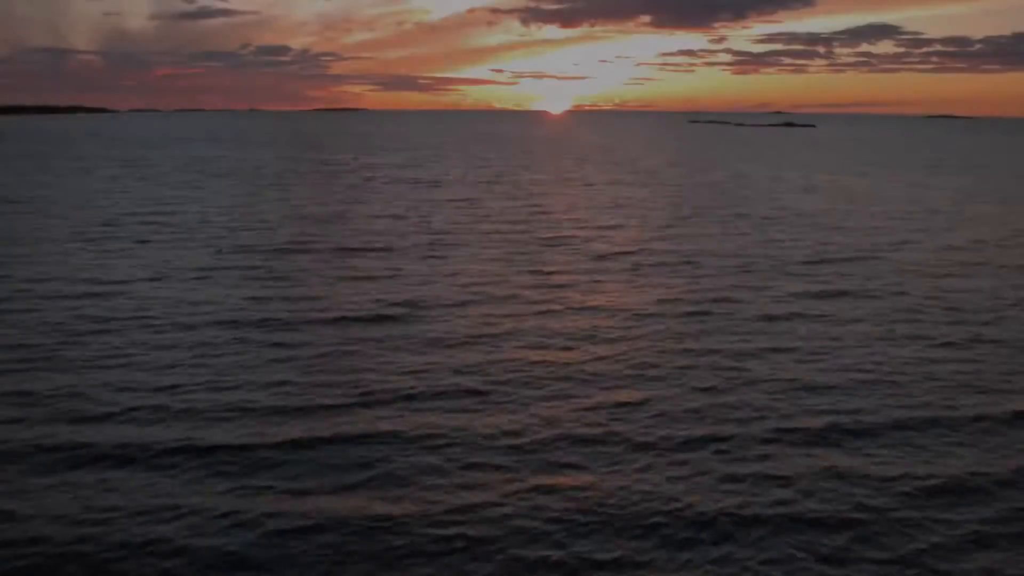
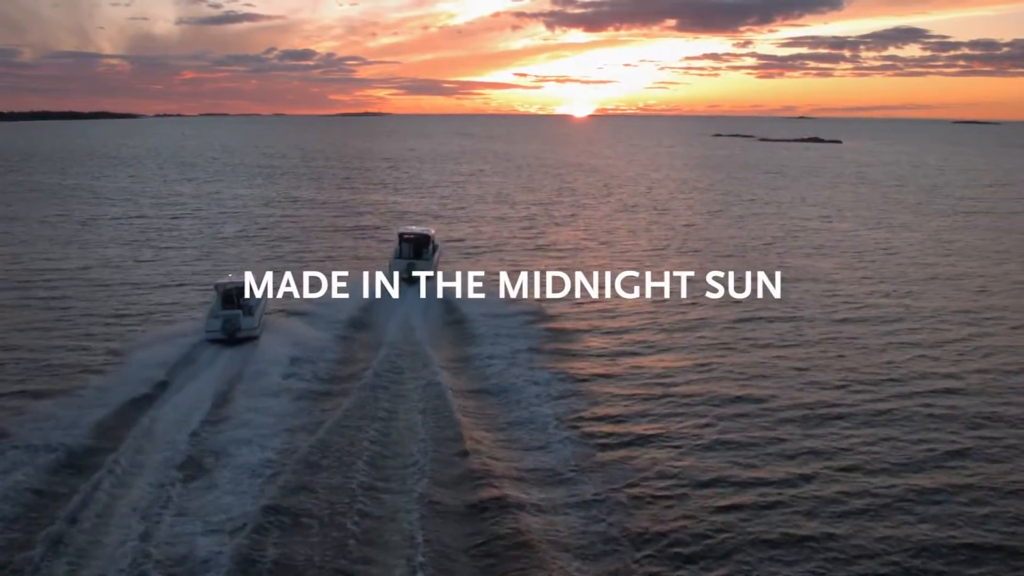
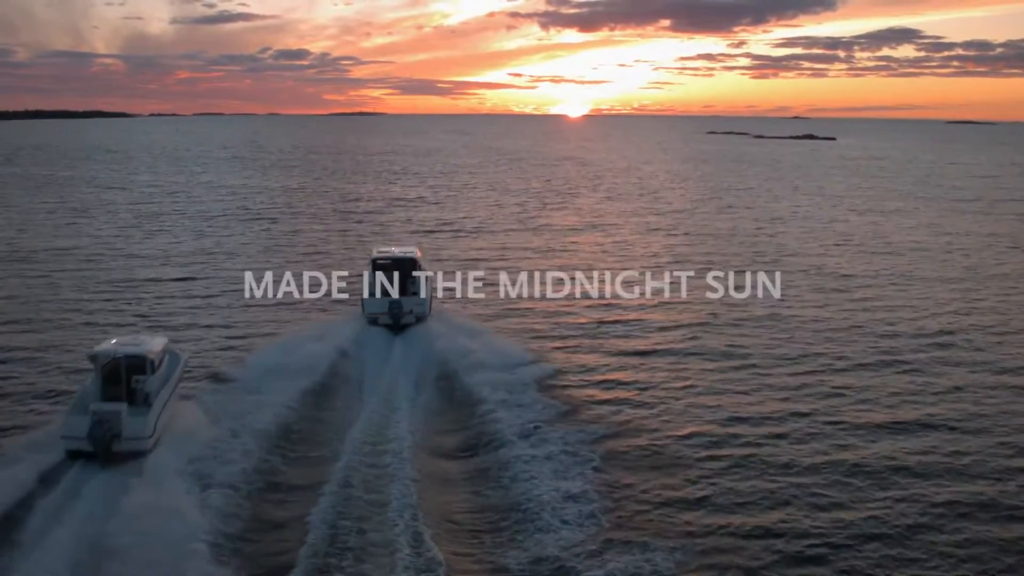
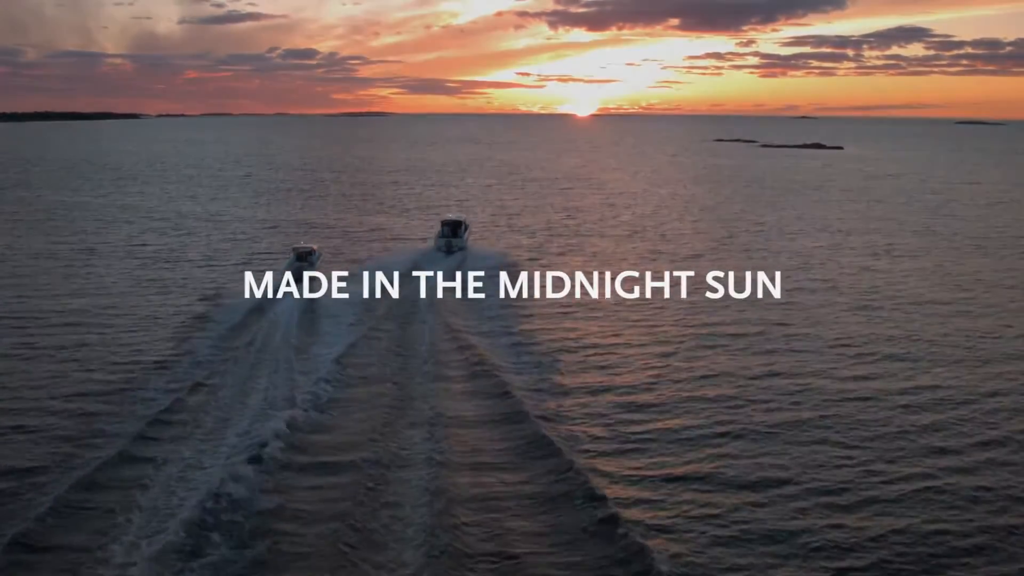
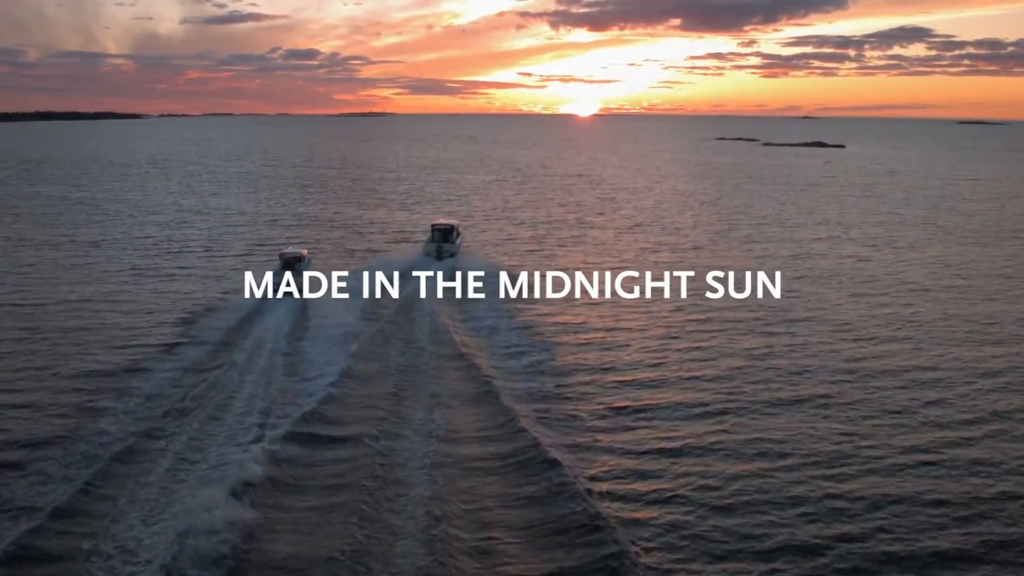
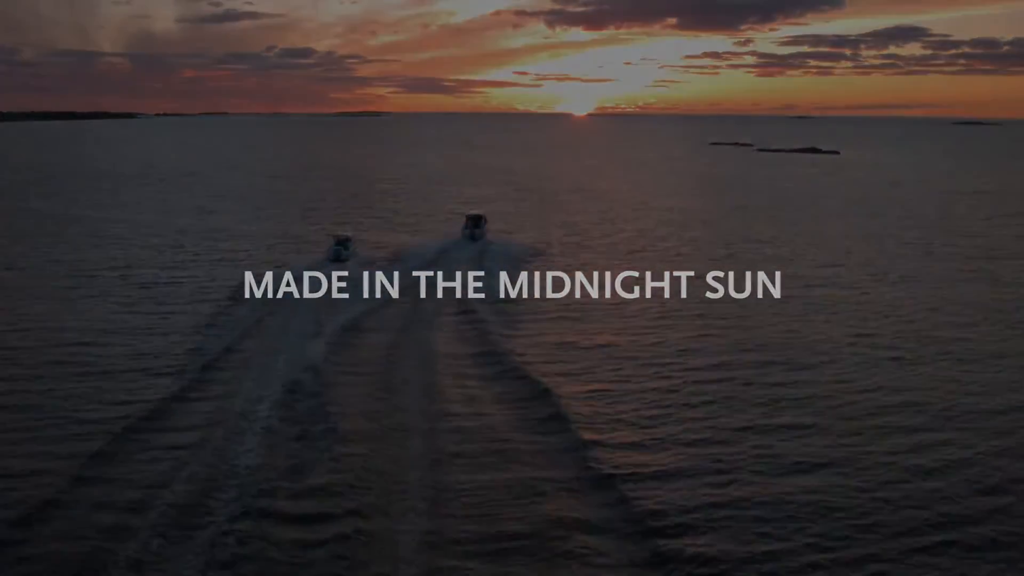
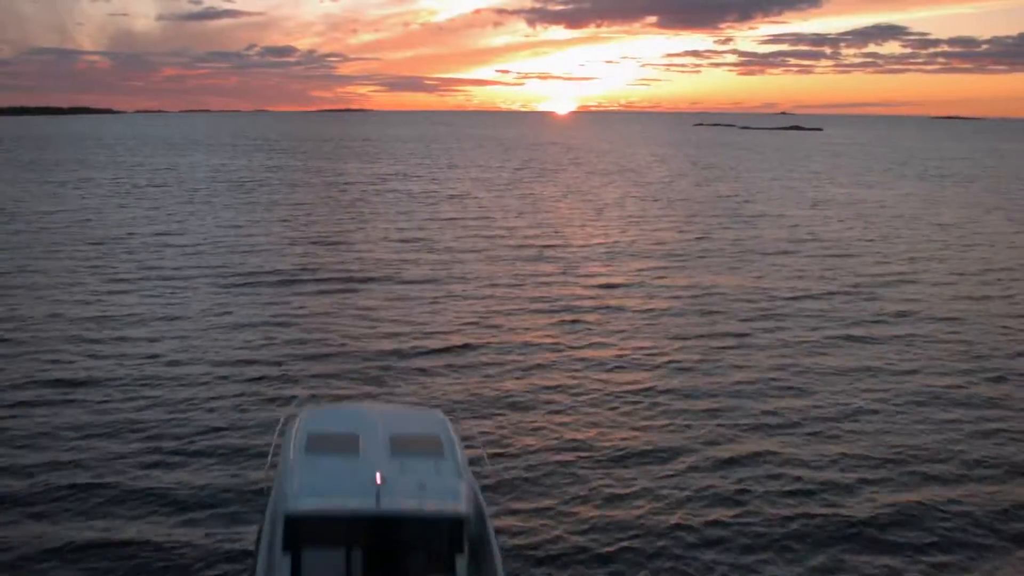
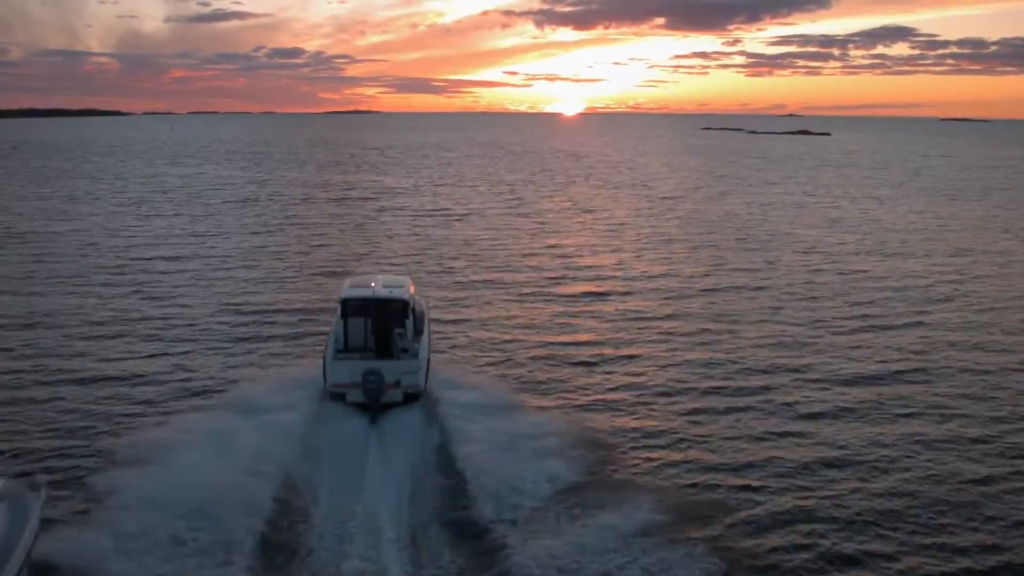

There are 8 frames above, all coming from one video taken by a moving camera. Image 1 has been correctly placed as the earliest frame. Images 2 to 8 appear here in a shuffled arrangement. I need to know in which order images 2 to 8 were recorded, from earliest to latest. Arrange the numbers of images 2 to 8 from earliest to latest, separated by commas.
7, 8, 3, 2, 5, 4, 6
